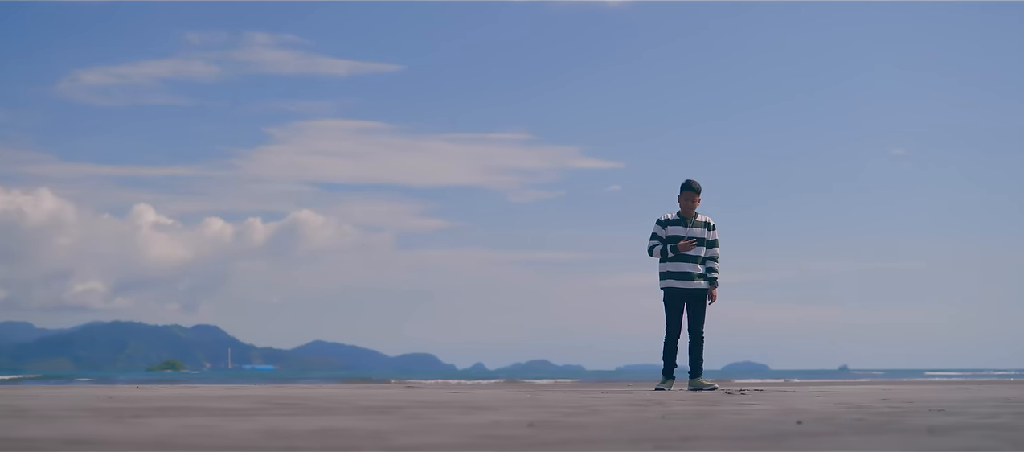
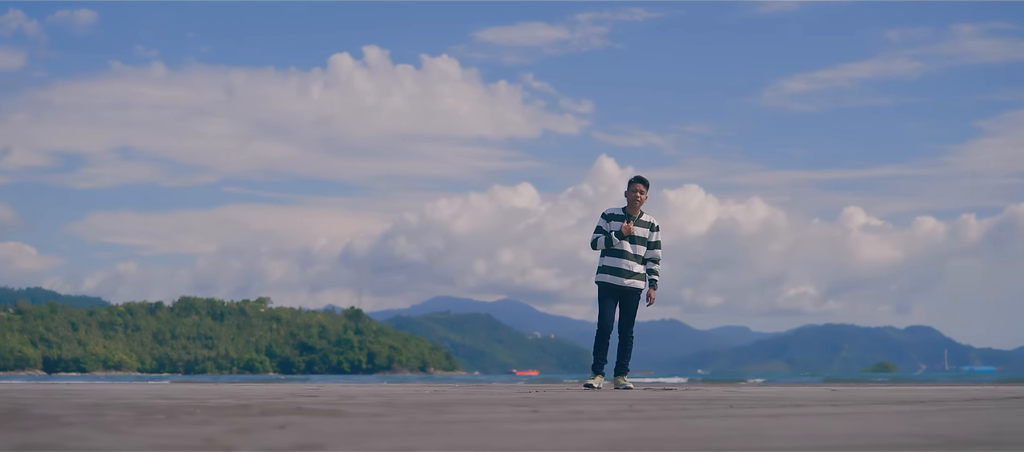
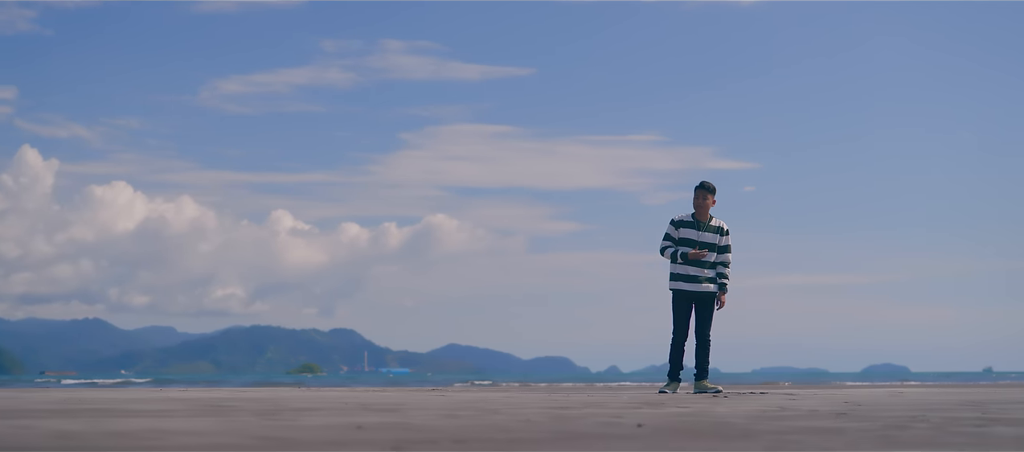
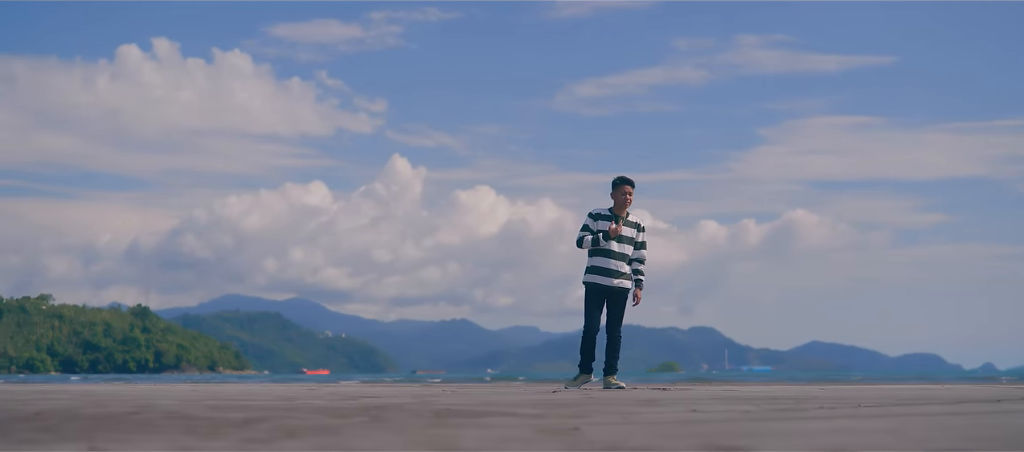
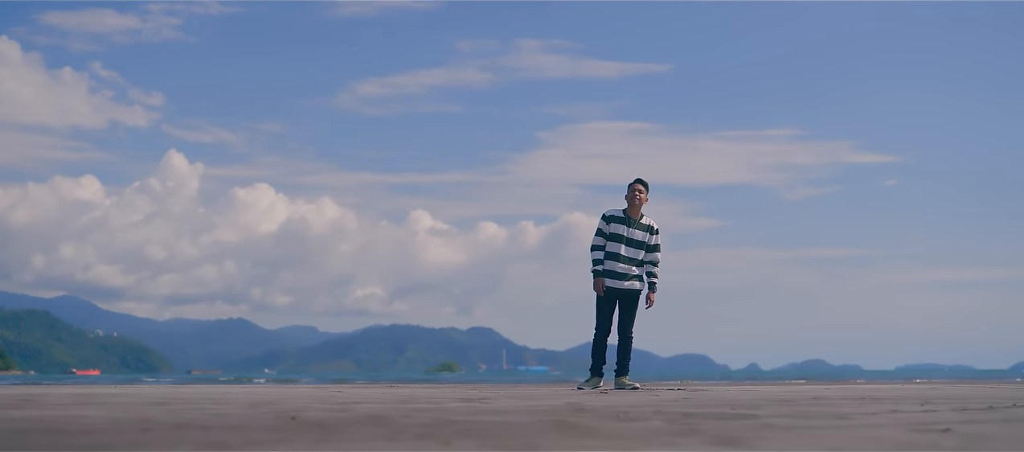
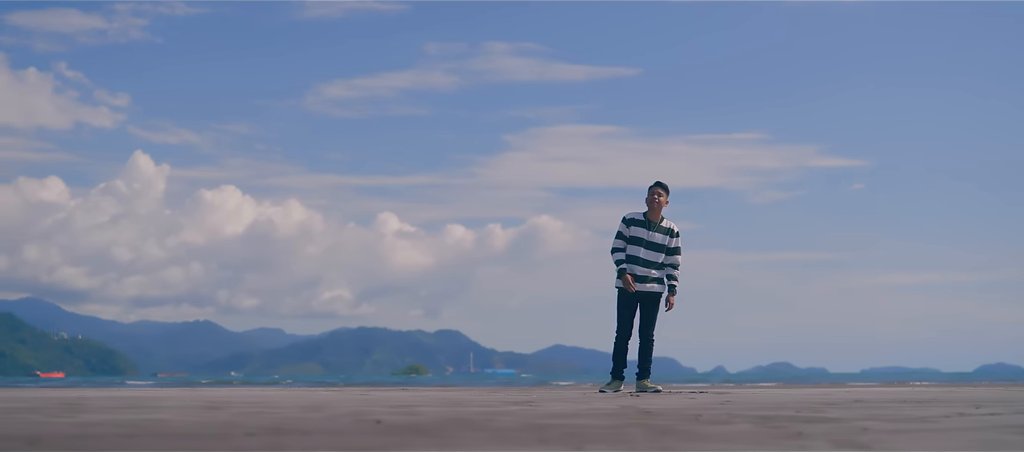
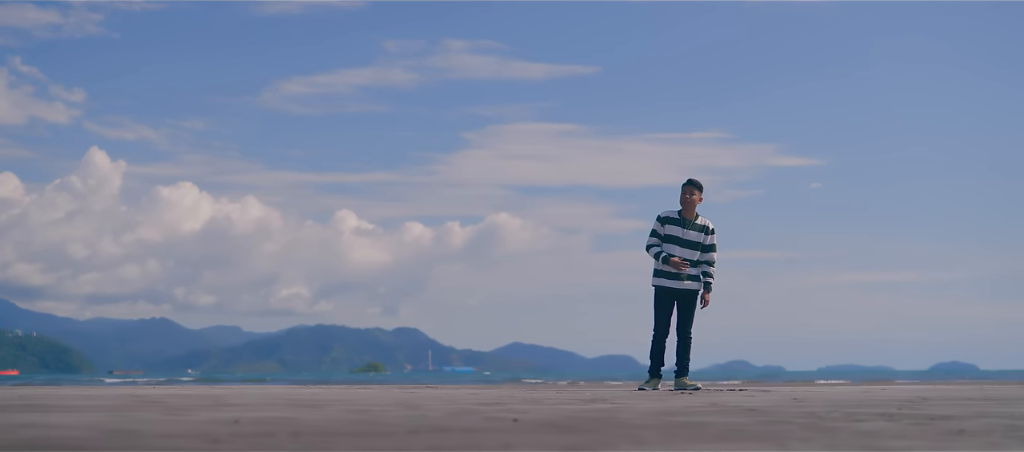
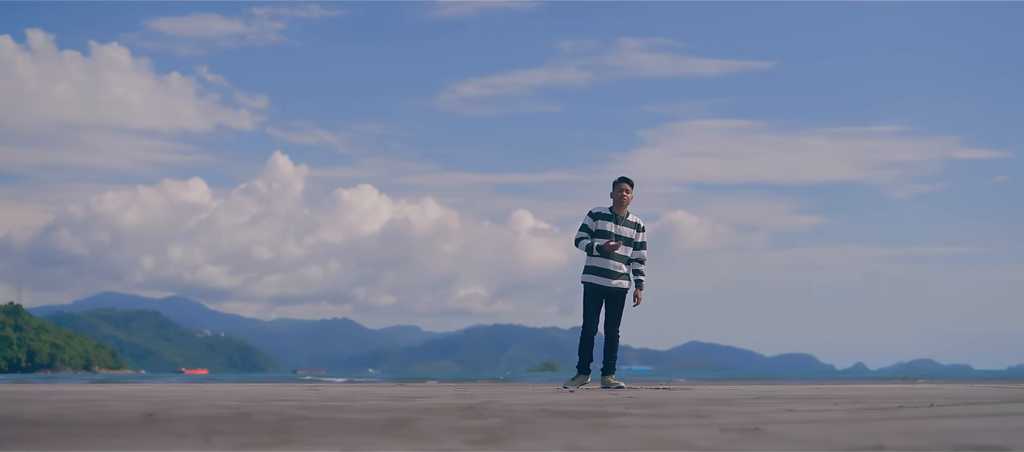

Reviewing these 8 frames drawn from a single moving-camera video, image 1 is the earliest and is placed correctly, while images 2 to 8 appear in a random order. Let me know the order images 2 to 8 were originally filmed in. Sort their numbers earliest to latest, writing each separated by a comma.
3, 7, 6, 5, 8, 4, 2
